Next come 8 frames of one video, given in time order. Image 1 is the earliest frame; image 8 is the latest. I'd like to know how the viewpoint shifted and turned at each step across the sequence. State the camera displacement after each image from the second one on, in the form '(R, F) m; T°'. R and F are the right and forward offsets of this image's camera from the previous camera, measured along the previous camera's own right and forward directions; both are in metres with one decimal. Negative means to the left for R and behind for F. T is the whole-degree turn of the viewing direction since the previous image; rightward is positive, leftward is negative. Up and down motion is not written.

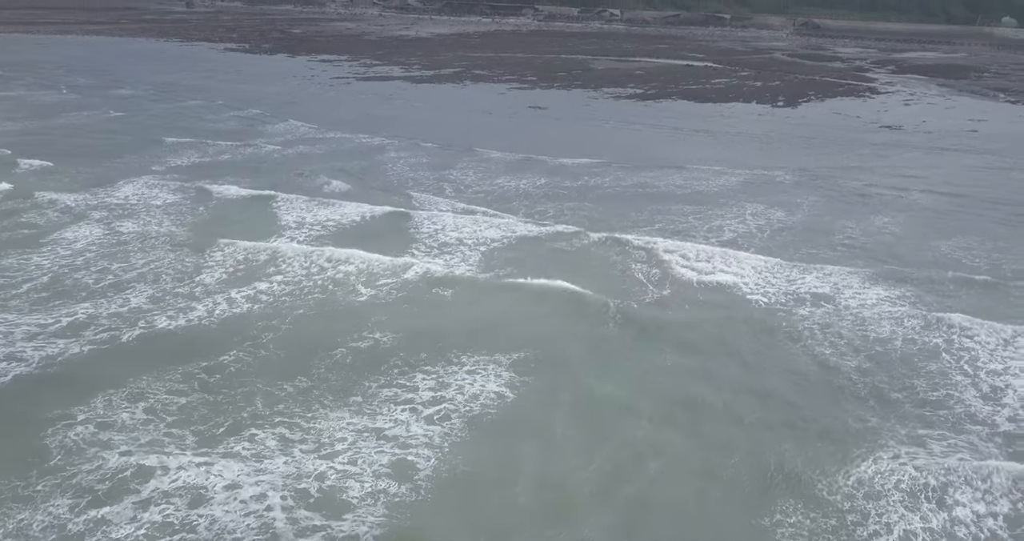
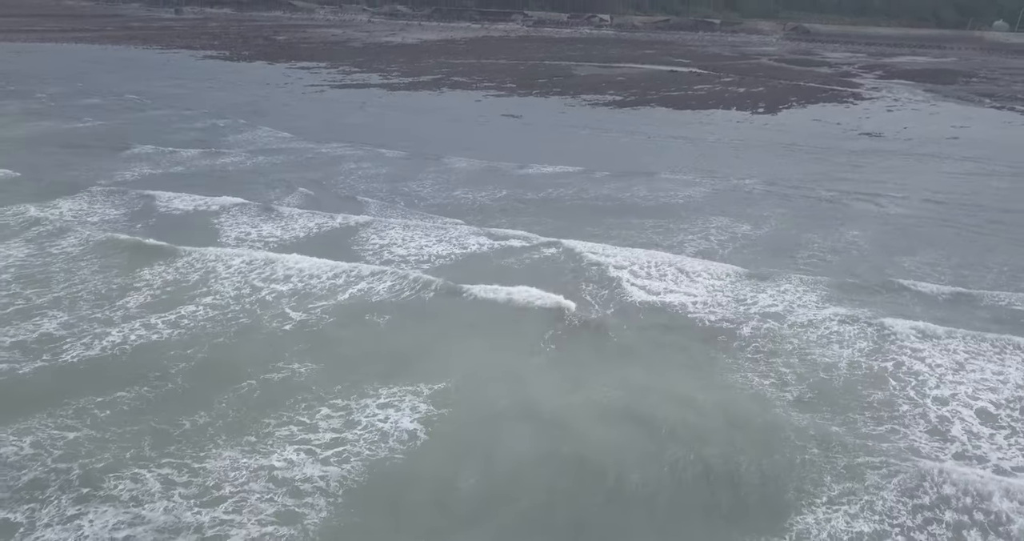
(+0.8, +0.5) m; 0°
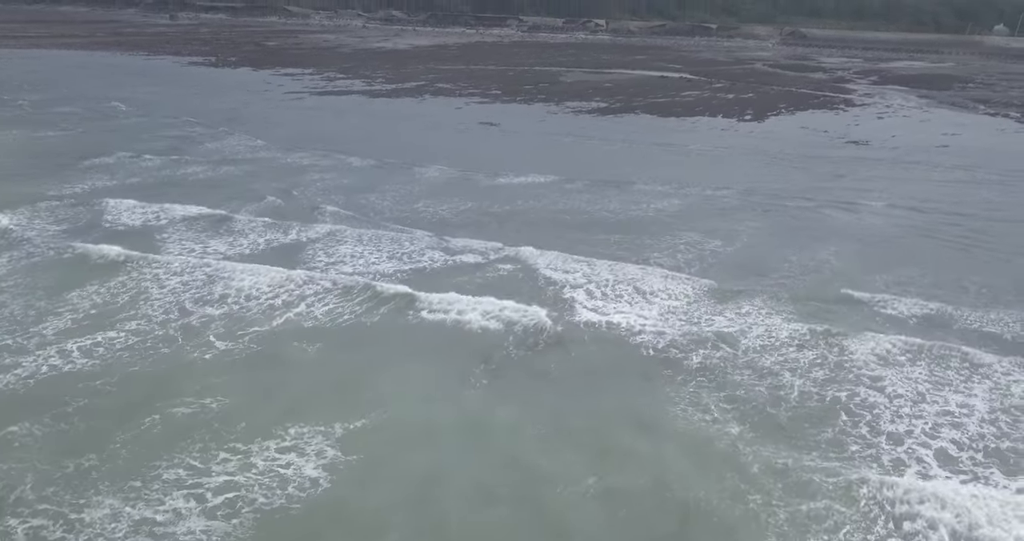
(+0.8, +0.6) m; 0°
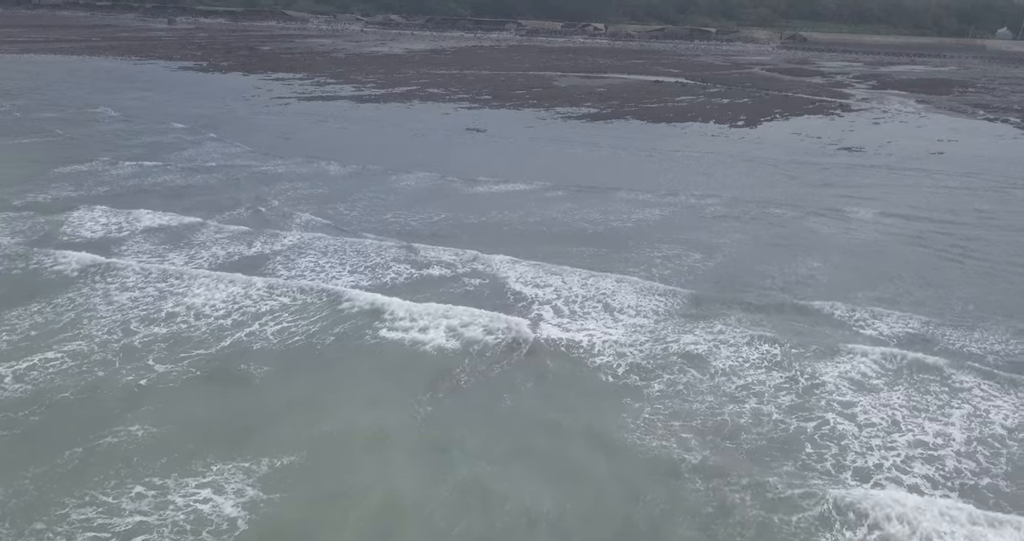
(+0.6, +0.5) m; 0°
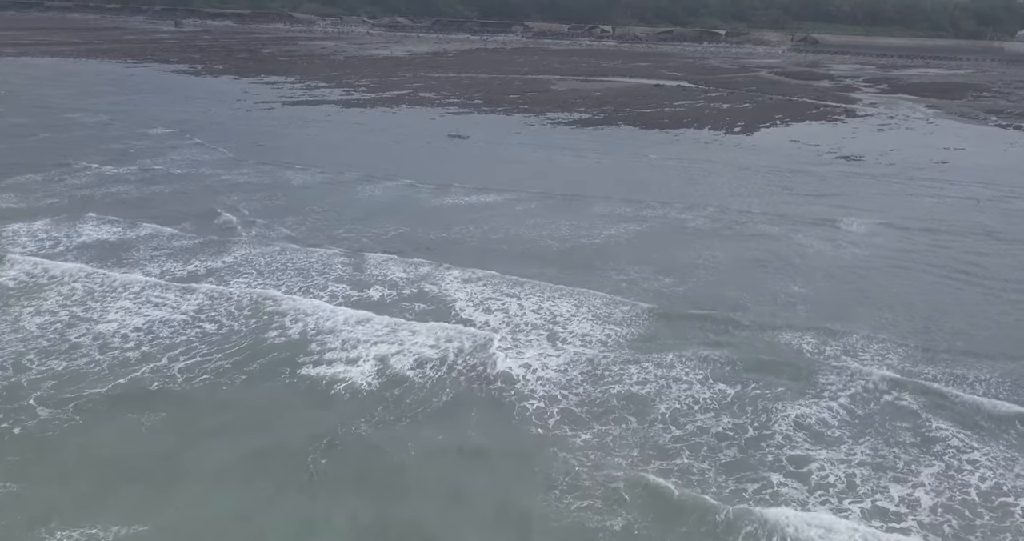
(+1.0, +1.0) m; -1°
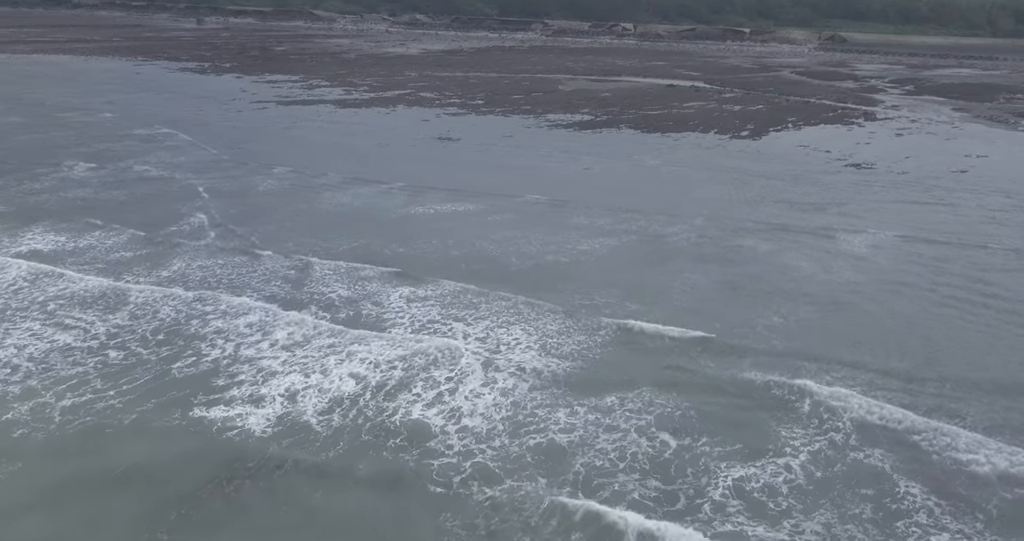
(+1.2, +1.1) m; -2°
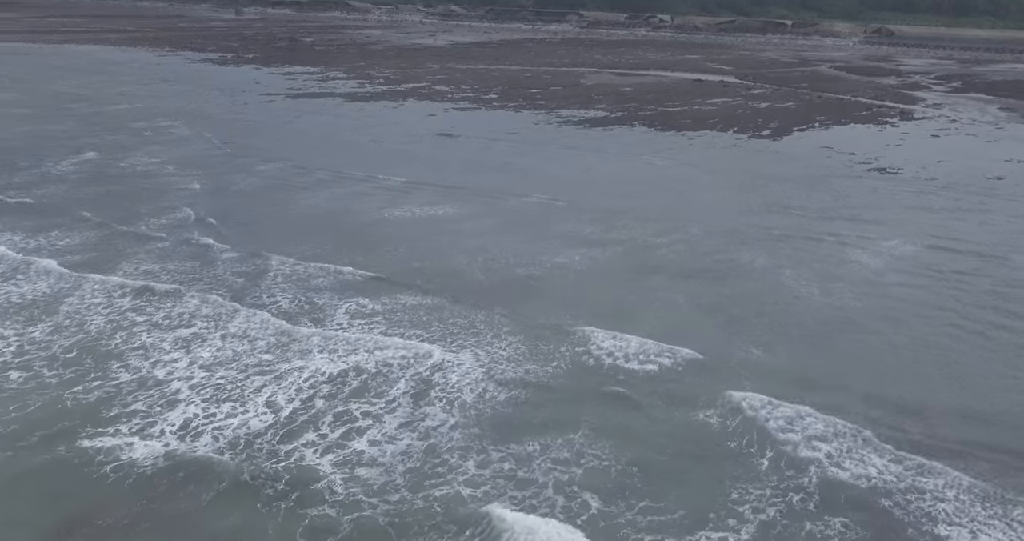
(+1.2, +1.1) m; -3°
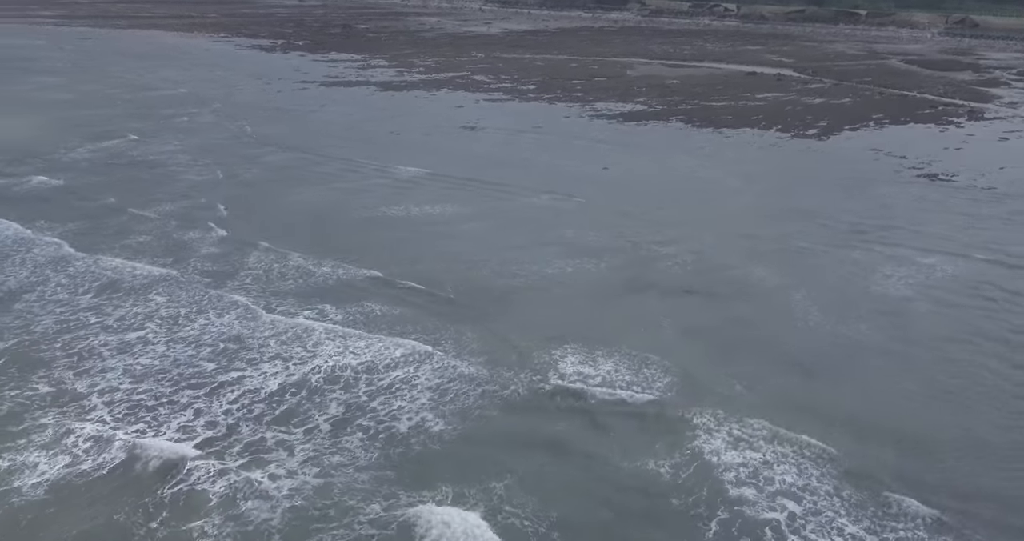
(+1.3, +1.0) m; -5°
